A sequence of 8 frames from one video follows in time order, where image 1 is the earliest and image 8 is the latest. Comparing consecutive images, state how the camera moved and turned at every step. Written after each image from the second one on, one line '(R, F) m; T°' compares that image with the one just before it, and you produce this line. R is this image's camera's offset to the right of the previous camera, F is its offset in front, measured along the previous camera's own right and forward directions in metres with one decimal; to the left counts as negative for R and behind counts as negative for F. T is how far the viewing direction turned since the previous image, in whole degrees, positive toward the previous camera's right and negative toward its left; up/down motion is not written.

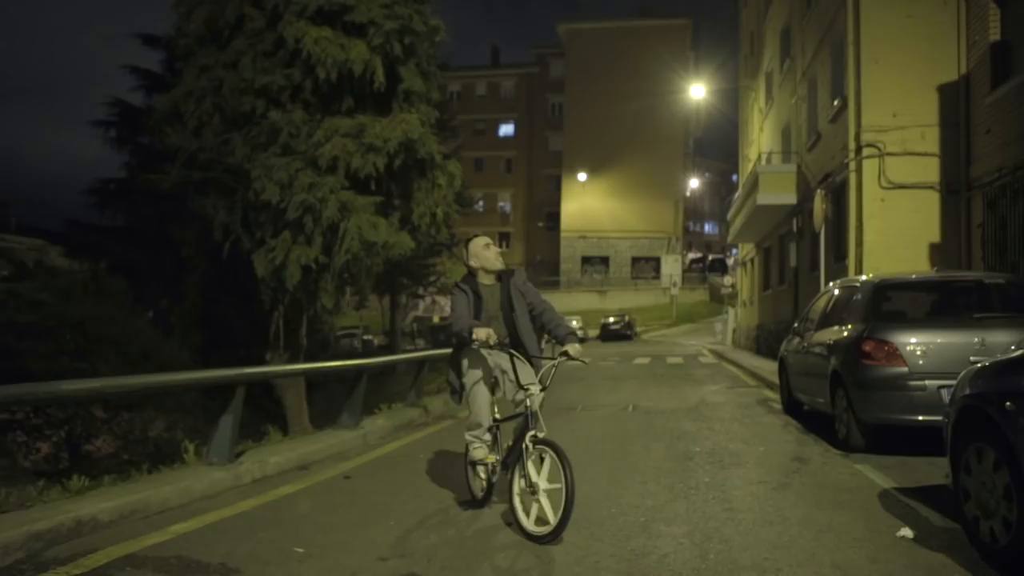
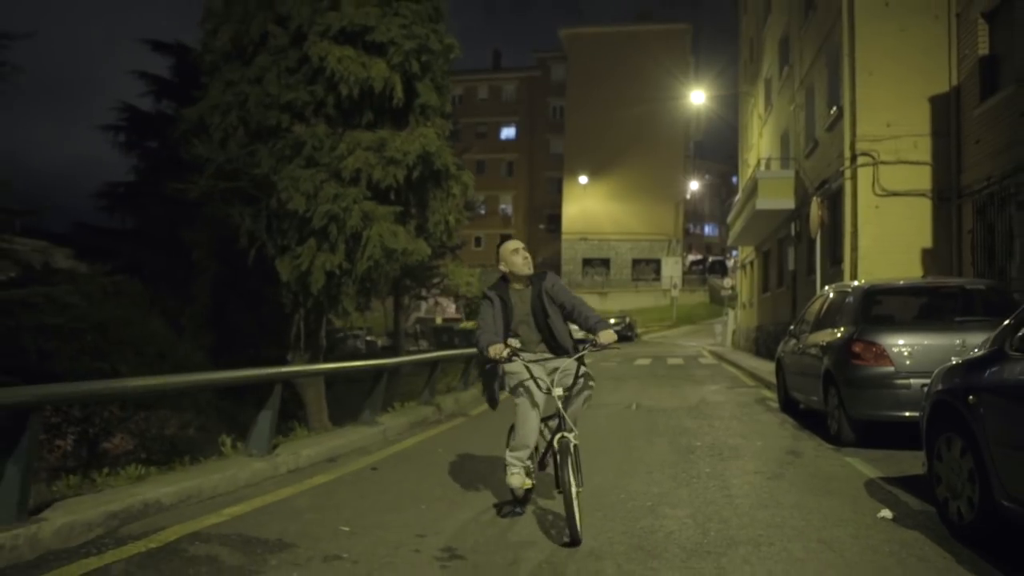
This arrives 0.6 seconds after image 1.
(-0.1, -0.6) m; 0°
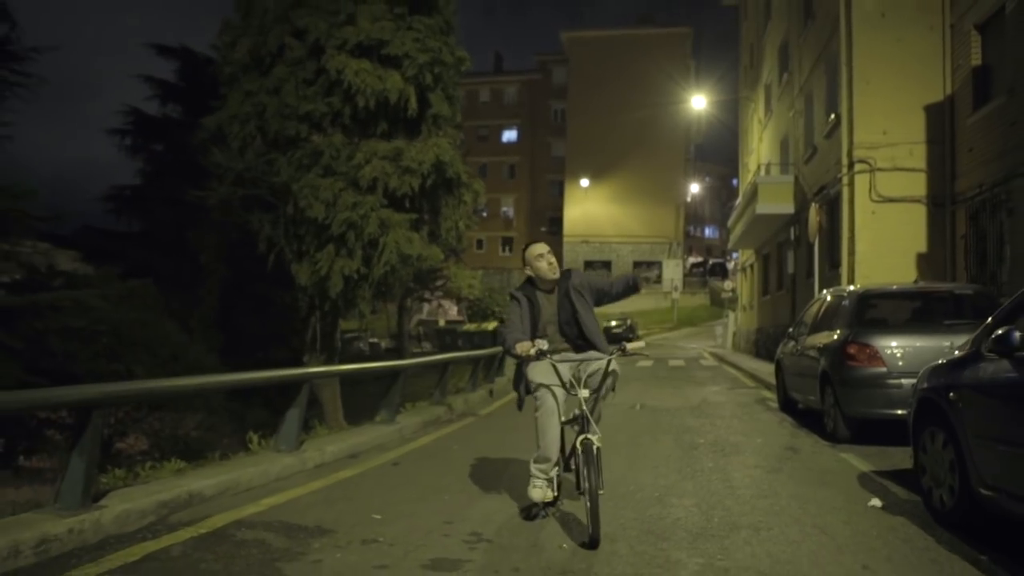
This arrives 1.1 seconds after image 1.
(-0.1, -0.5) m; 0°
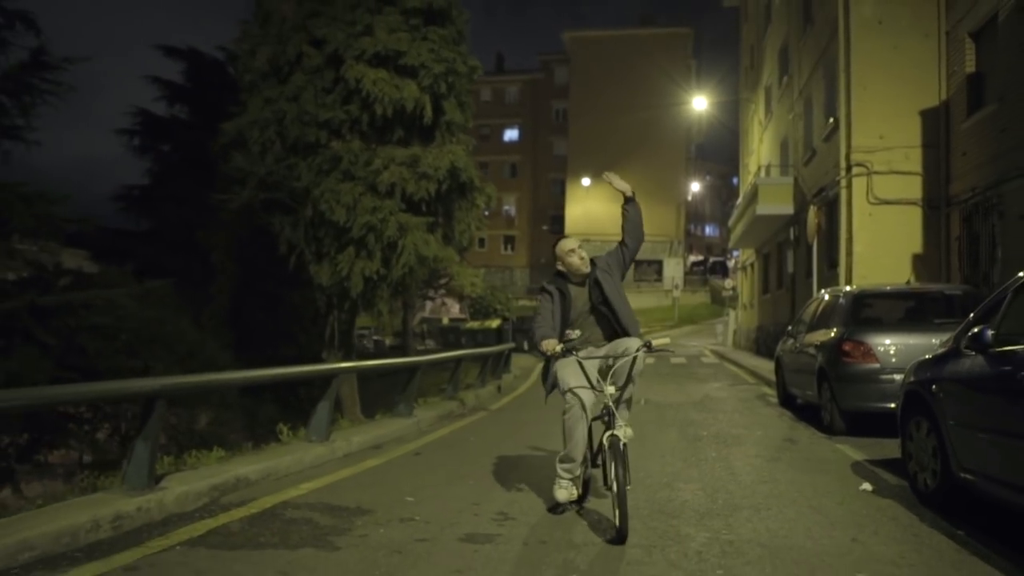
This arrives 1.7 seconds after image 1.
(-0.1, -0.5) m; 0°
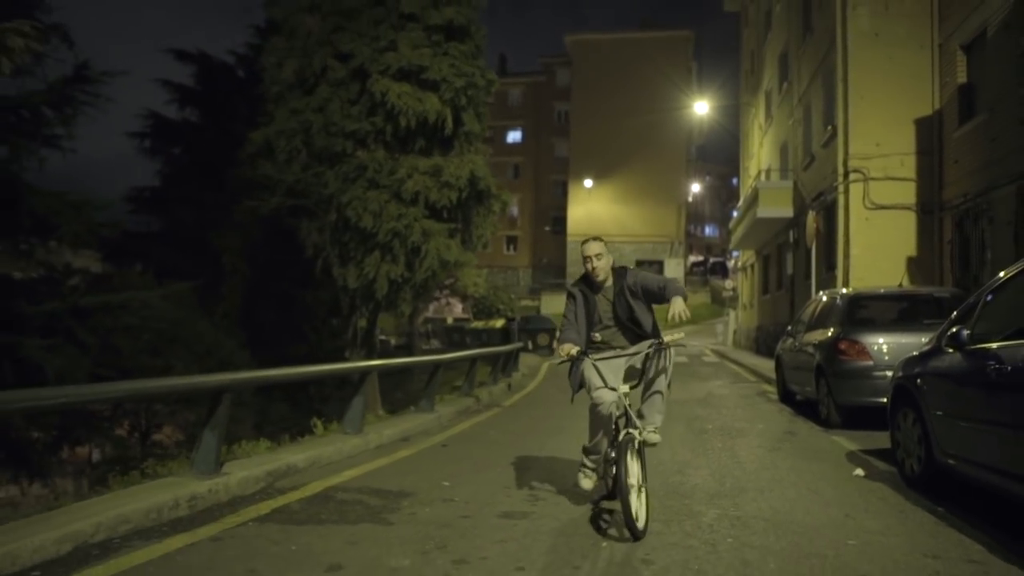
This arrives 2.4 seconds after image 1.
(-0.2, -0.7) m; 0°
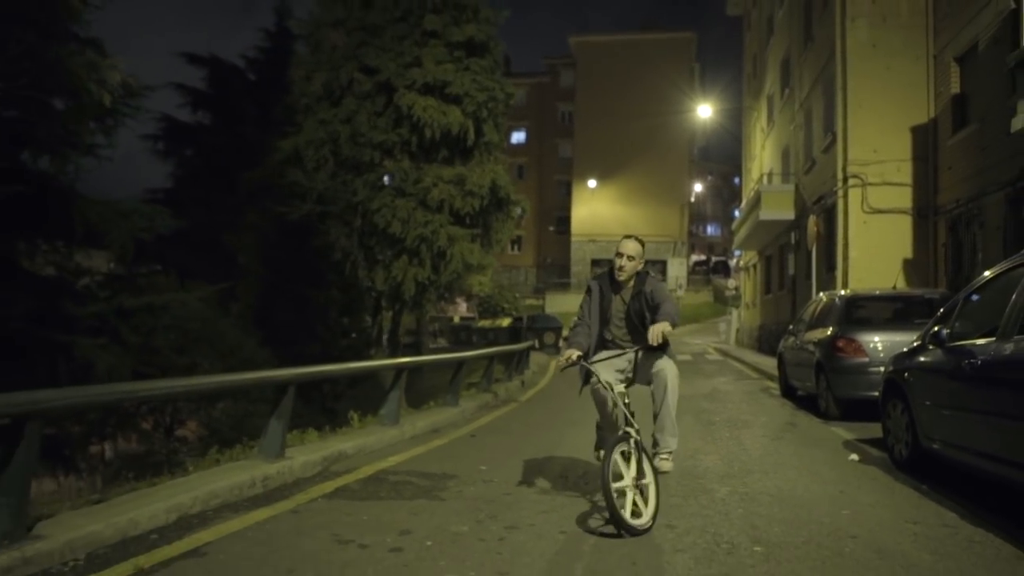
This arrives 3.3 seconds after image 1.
(-0.2, -0.8) m; 0°
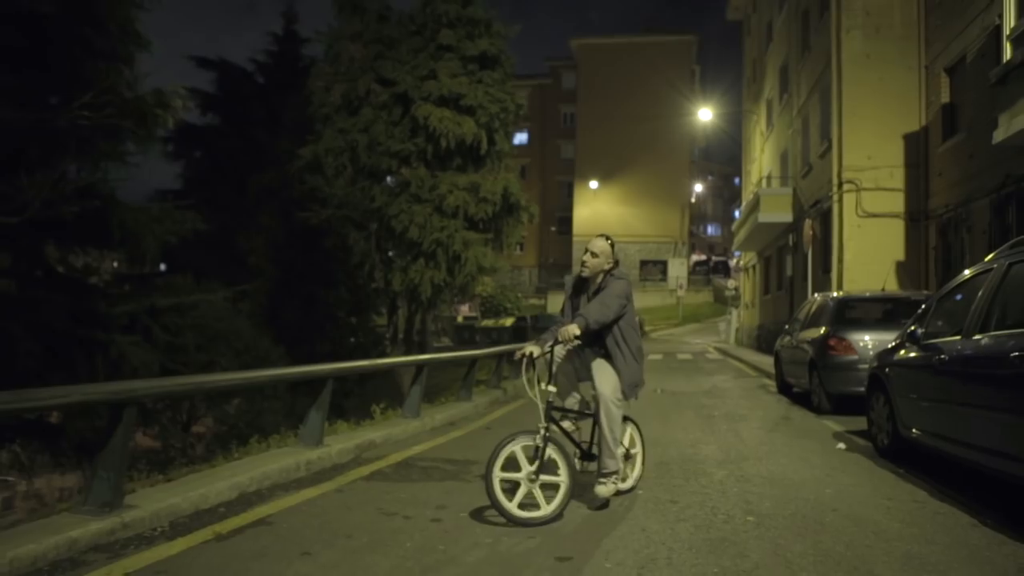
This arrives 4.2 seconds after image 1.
(-0.1, -0.7) m; 0°
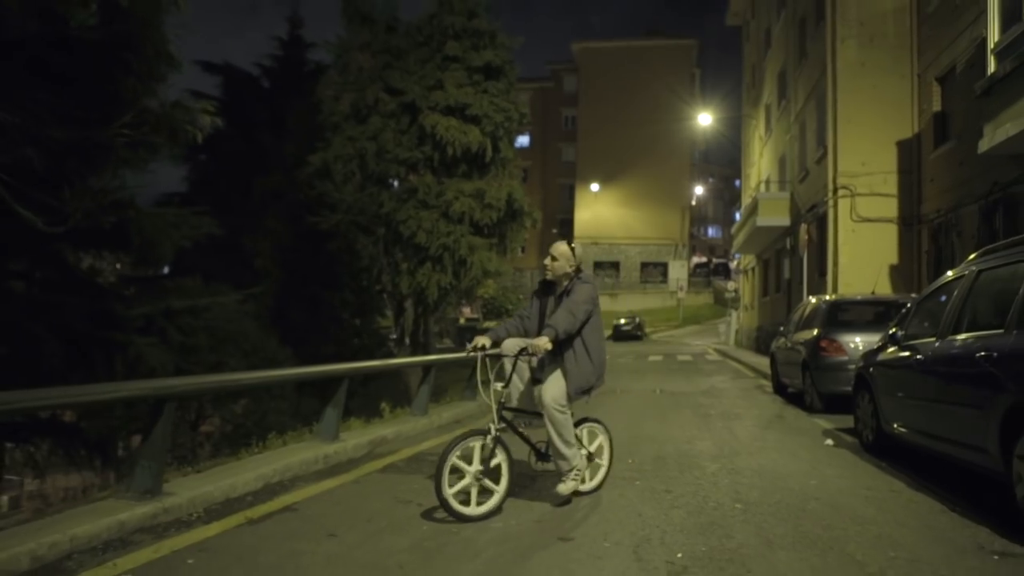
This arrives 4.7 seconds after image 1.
(0.0, -0.5) m; 0°
